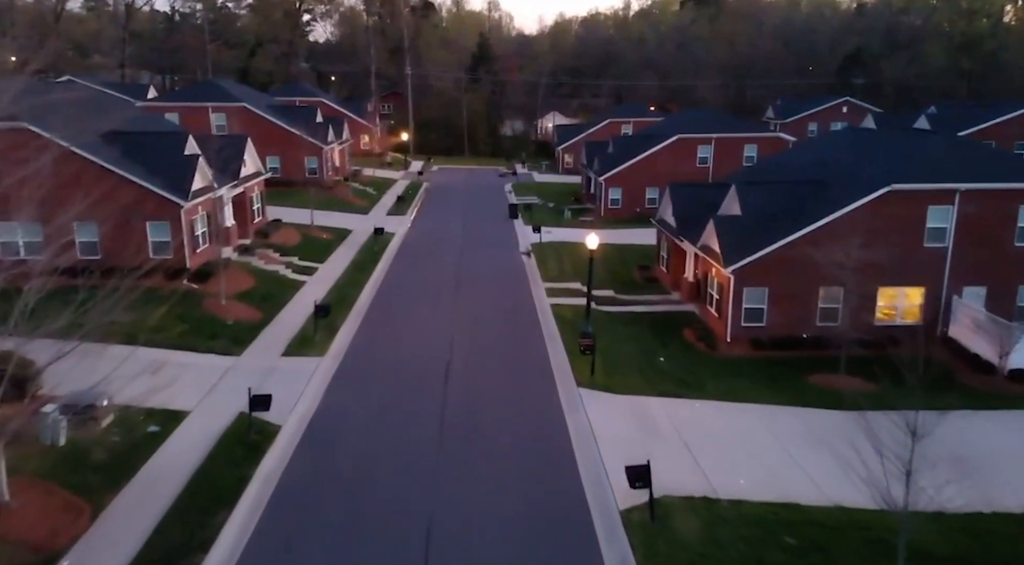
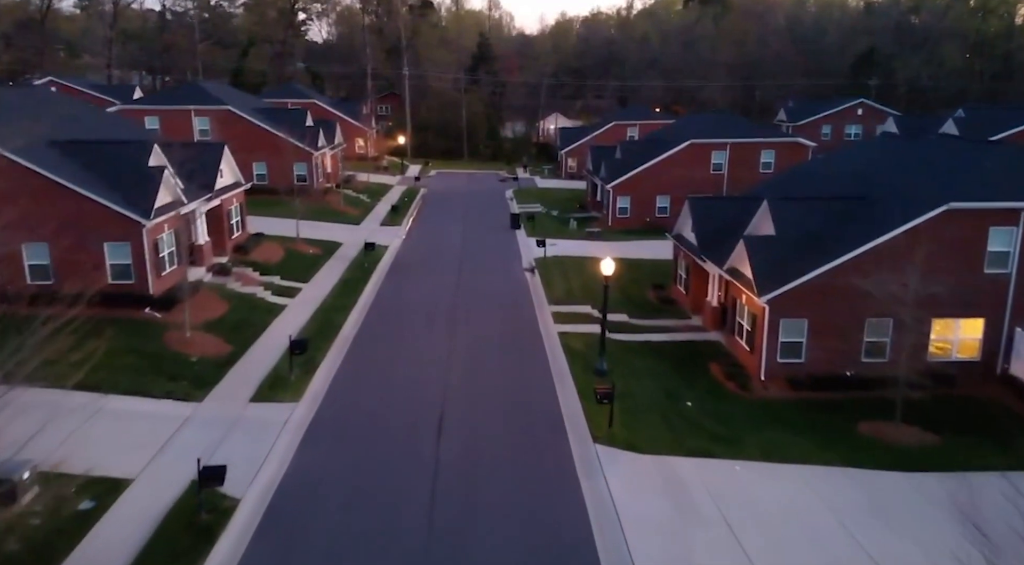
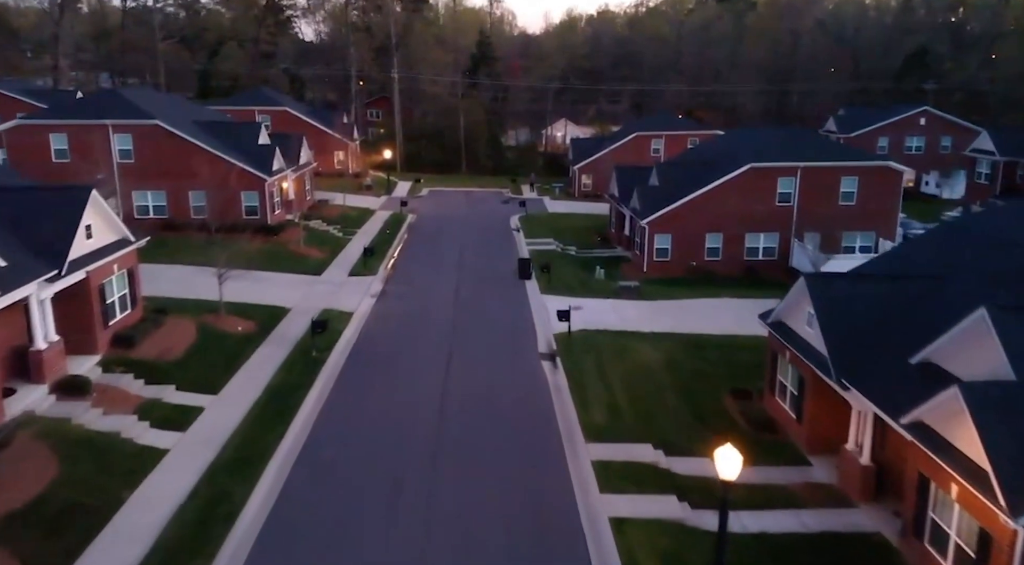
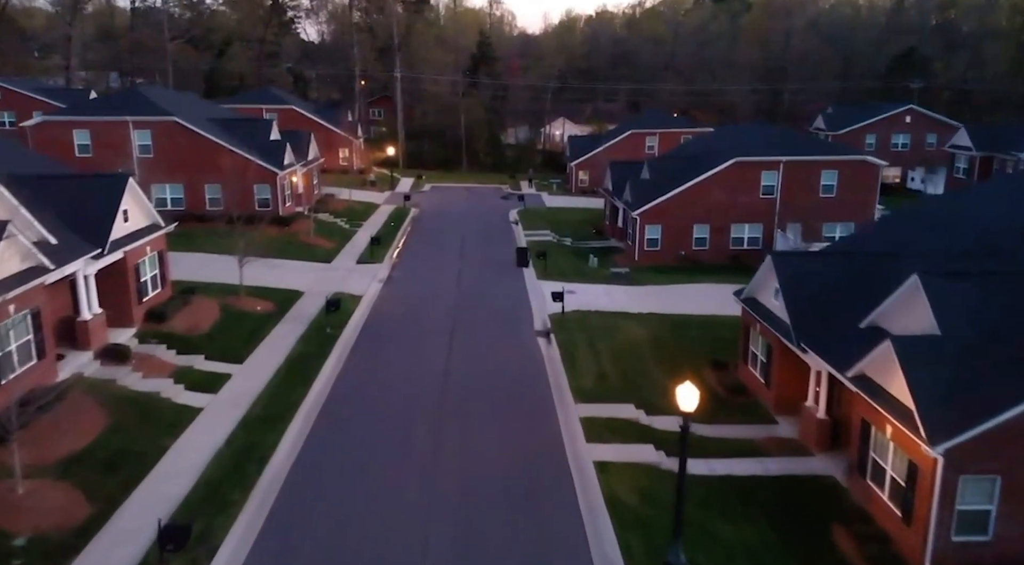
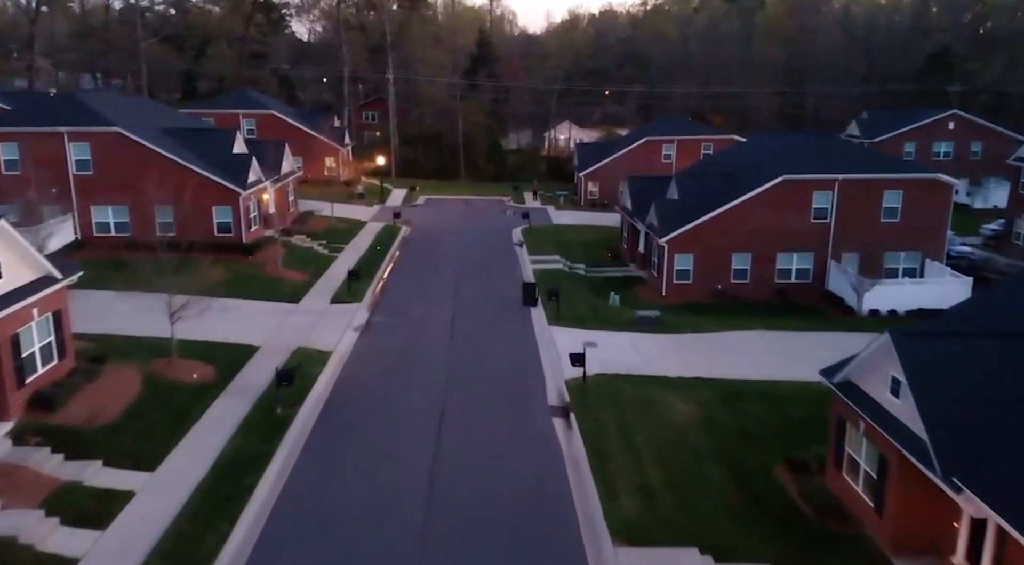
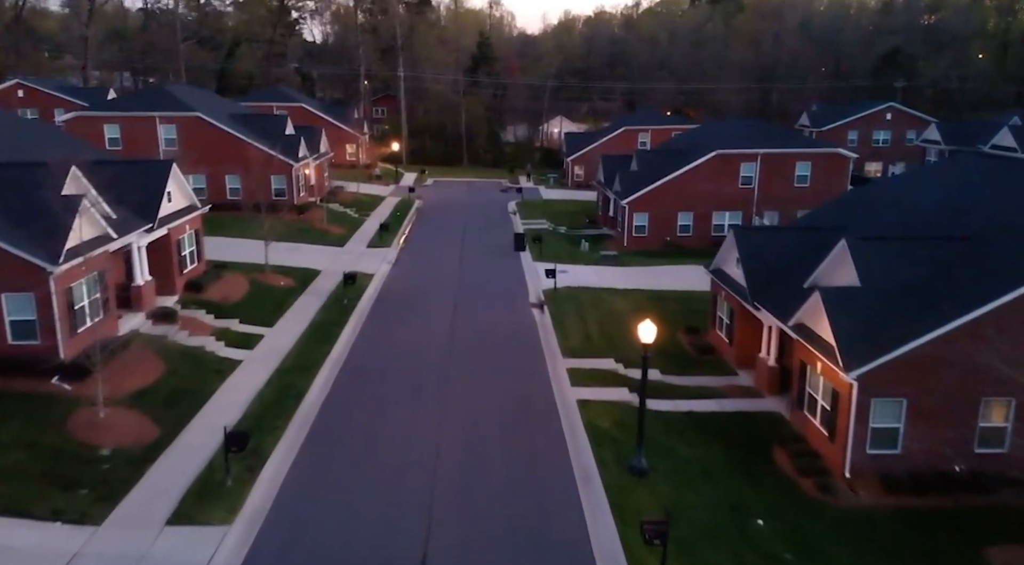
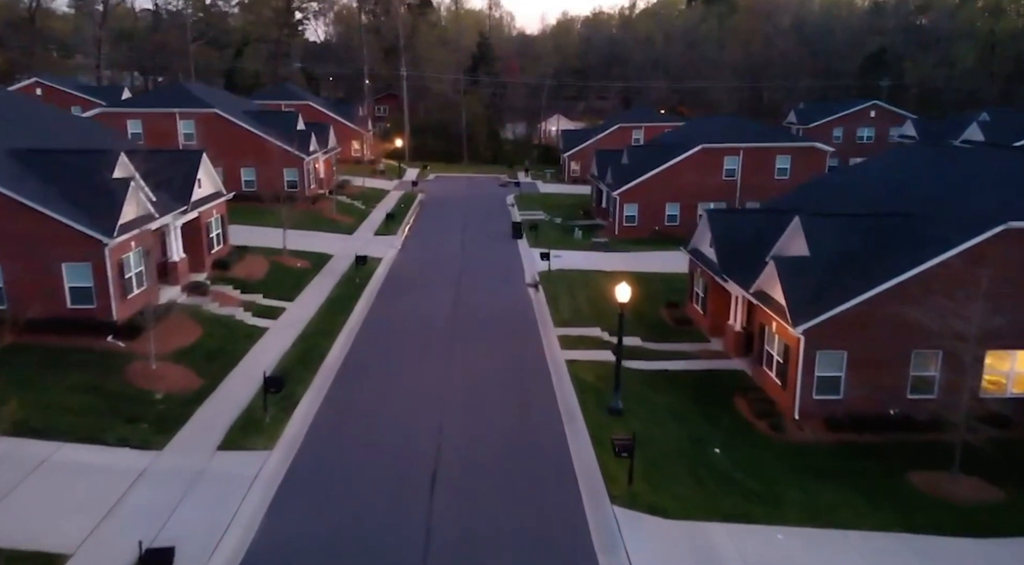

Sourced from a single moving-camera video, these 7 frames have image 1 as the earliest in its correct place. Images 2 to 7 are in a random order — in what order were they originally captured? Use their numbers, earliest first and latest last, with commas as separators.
2, 7, 6, 4, 3, 5
